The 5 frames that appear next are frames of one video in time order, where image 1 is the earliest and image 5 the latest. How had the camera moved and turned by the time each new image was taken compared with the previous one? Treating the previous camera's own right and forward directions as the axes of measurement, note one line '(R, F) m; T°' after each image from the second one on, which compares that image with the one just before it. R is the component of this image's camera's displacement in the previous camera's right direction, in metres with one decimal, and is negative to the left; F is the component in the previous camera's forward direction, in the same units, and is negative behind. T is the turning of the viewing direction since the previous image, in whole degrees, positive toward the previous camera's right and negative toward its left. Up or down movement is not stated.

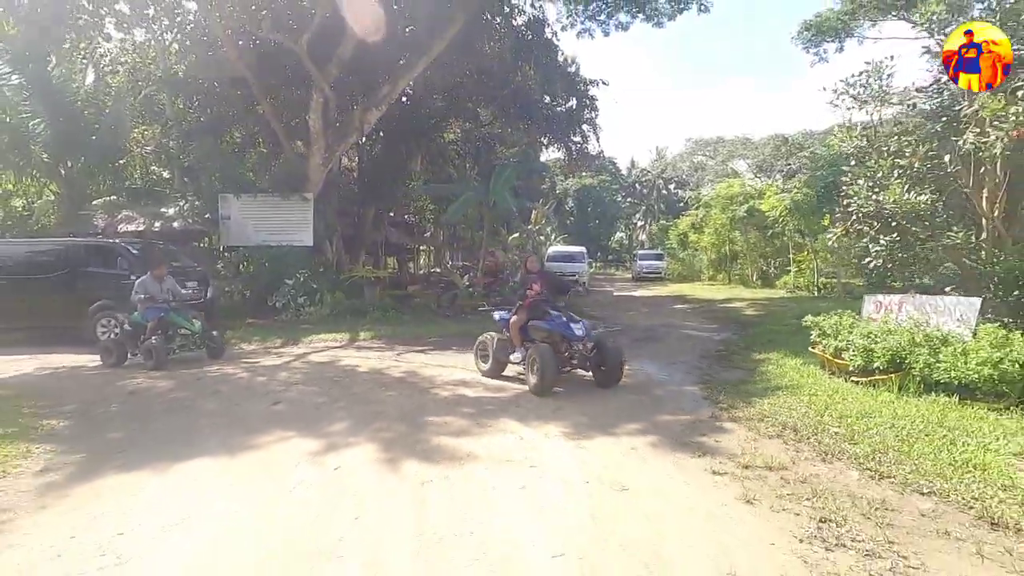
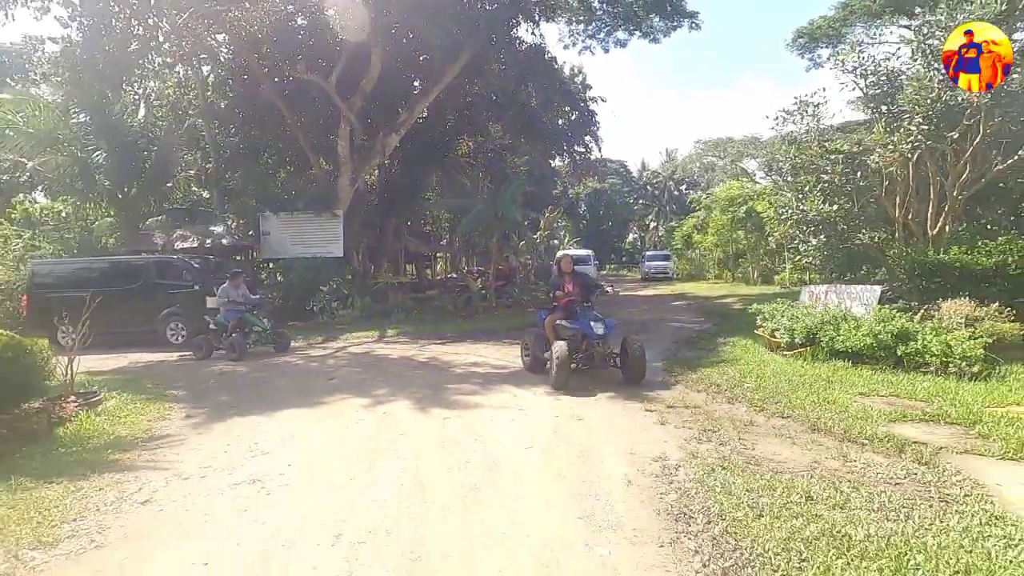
(+0.3, -2.3) m; -2°
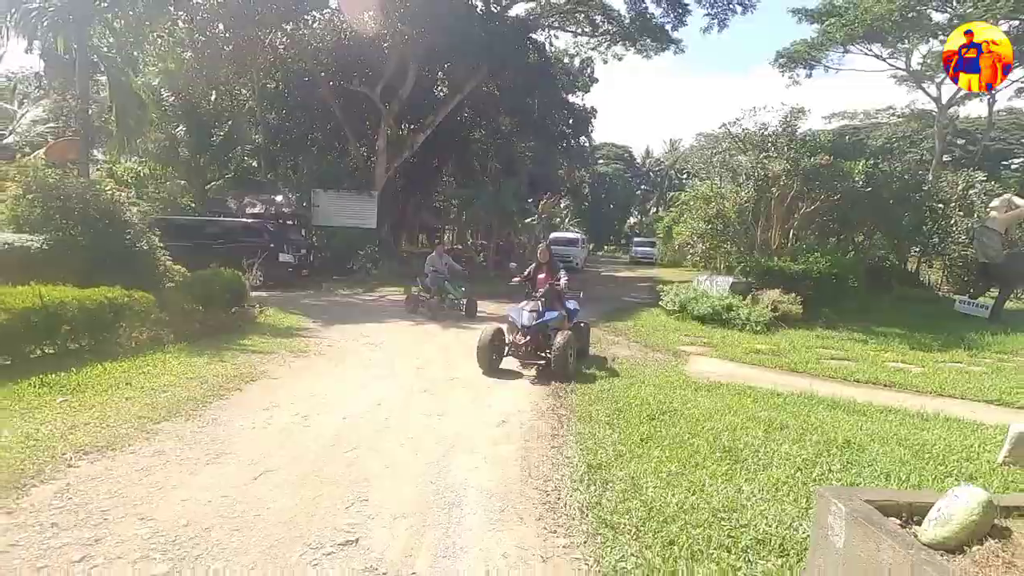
(+0.4, -5.9) m; 0°
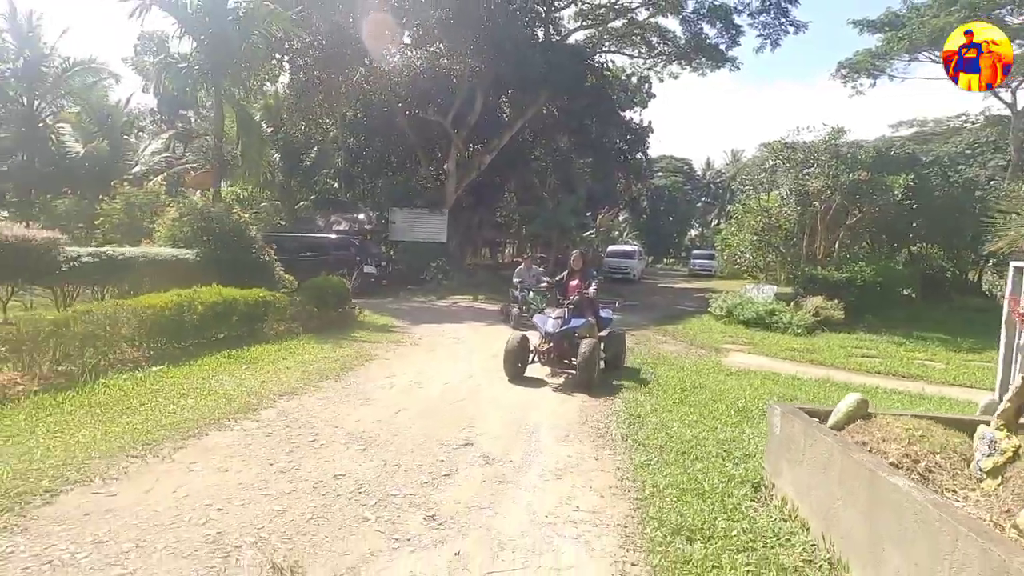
(0.0, -2.0) m; -6°
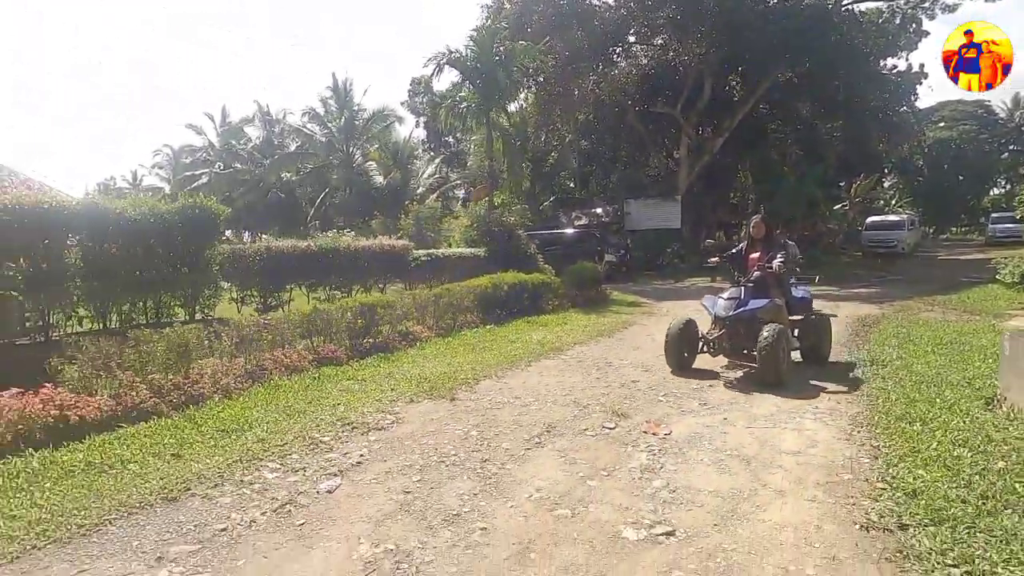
(-0.1, -2.3) m; -24°
